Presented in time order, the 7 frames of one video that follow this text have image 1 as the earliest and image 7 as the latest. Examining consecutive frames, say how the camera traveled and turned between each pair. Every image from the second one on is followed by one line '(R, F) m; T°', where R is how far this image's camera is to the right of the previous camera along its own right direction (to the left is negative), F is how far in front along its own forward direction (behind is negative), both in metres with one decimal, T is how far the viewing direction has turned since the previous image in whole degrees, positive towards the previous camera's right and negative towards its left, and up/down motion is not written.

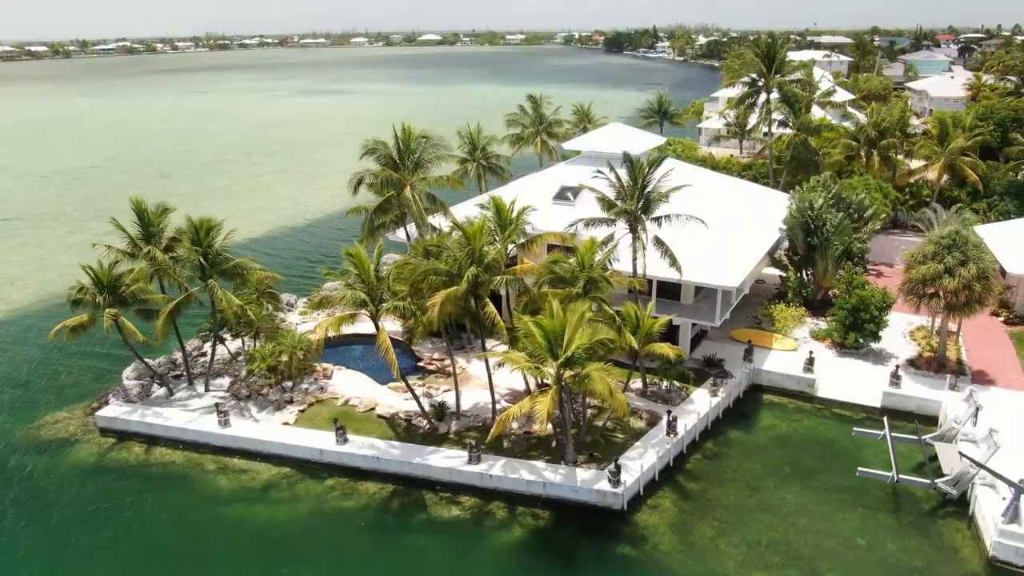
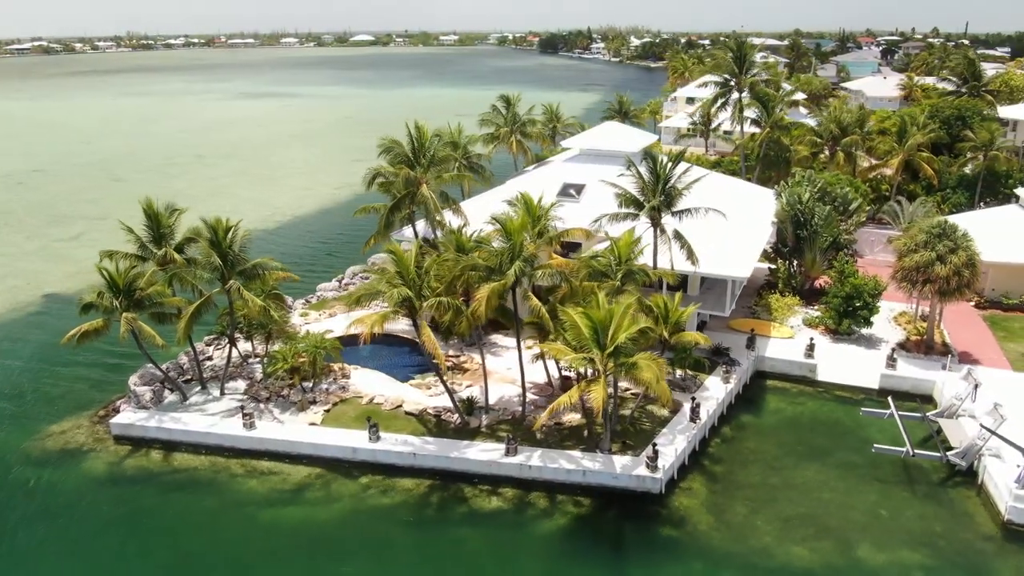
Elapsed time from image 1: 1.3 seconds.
(-2.5, -0.3) m; +5°
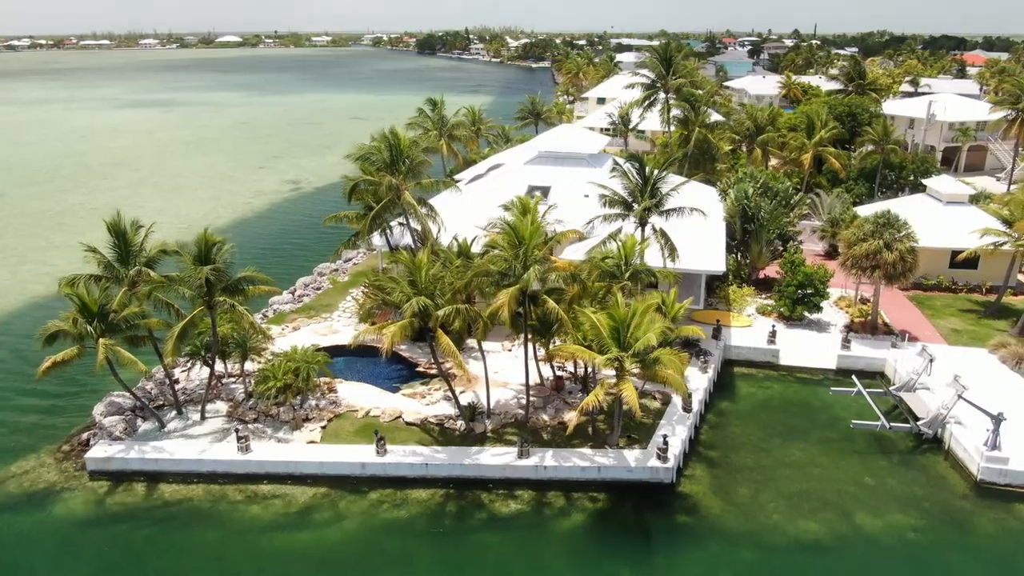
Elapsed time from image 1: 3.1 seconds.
(-3.2, +0.1) m; +9°
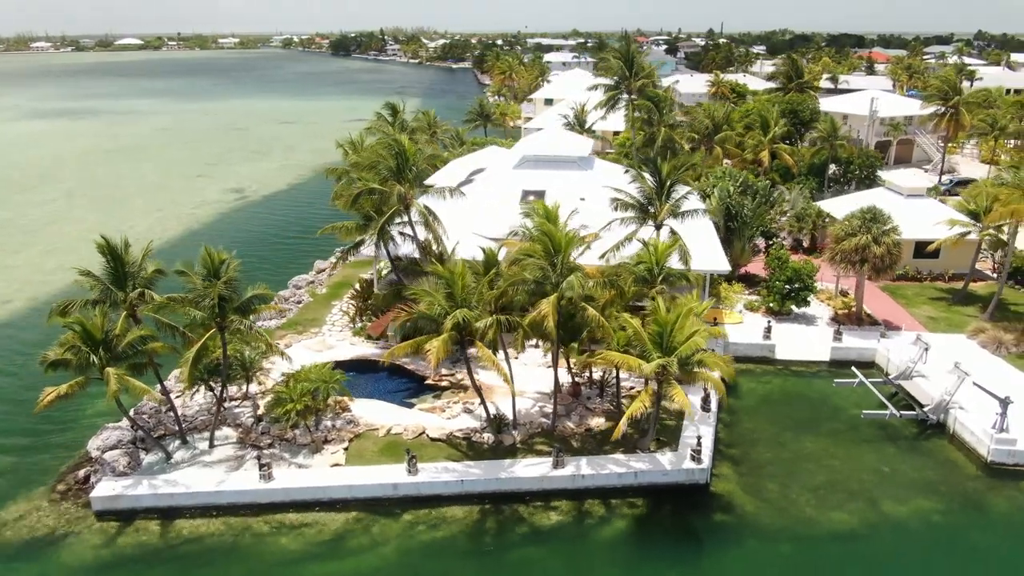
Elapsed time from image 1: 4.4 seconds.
(-2.8, +0.5) m; +6°
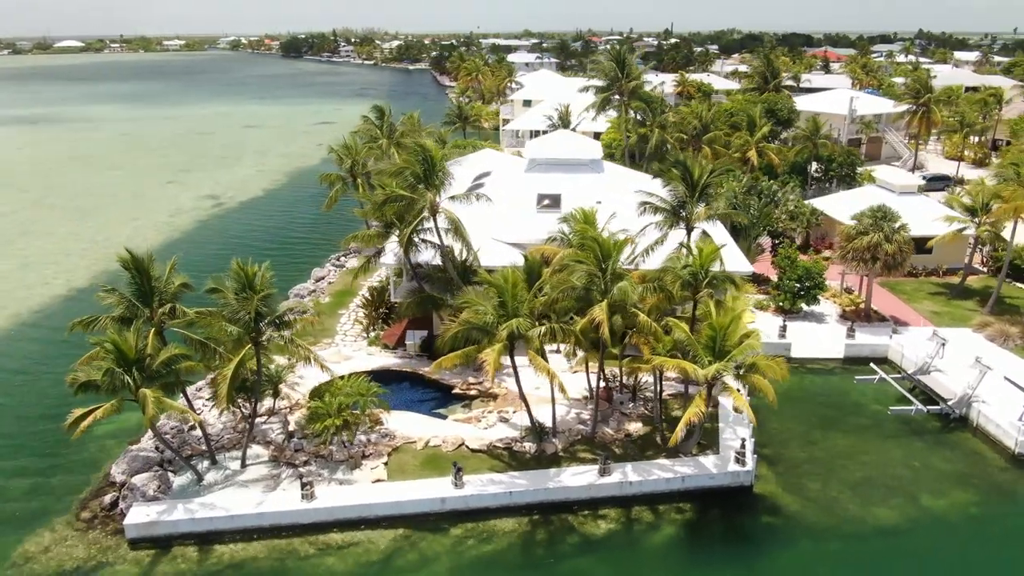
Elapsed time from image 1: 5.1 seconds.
(-2.2, +0.4) m; +3°
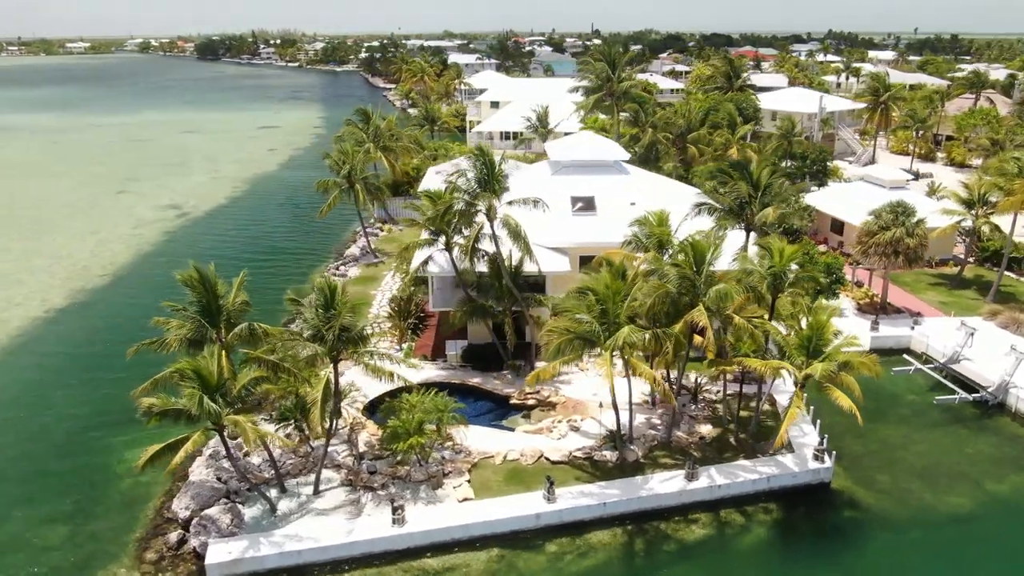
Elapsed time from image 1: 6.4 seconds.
(-3.9, +0.7) m; +6°
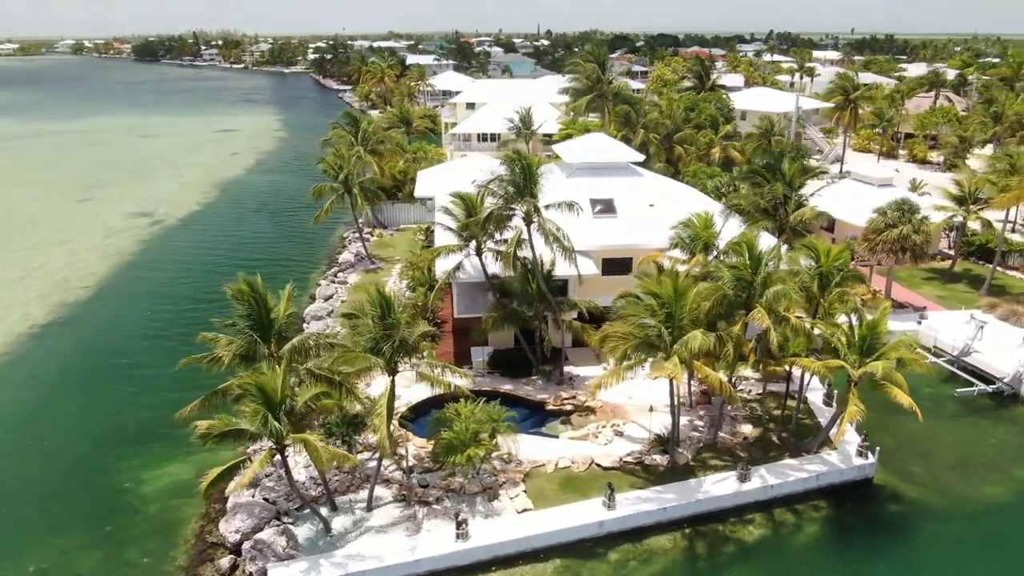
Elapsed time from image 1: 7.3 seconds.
(-2.5, +0.4) m; +4°
